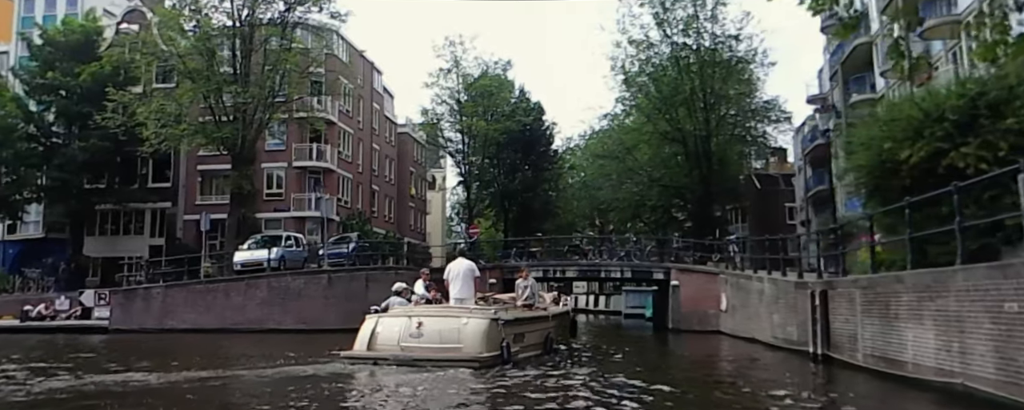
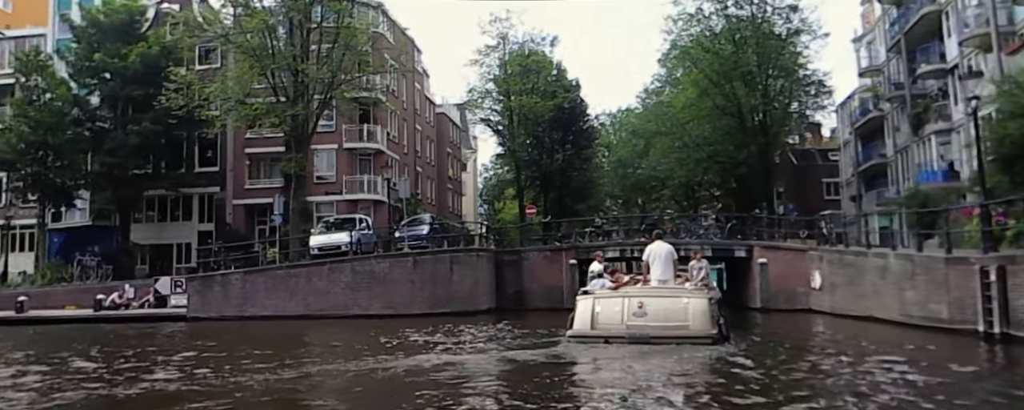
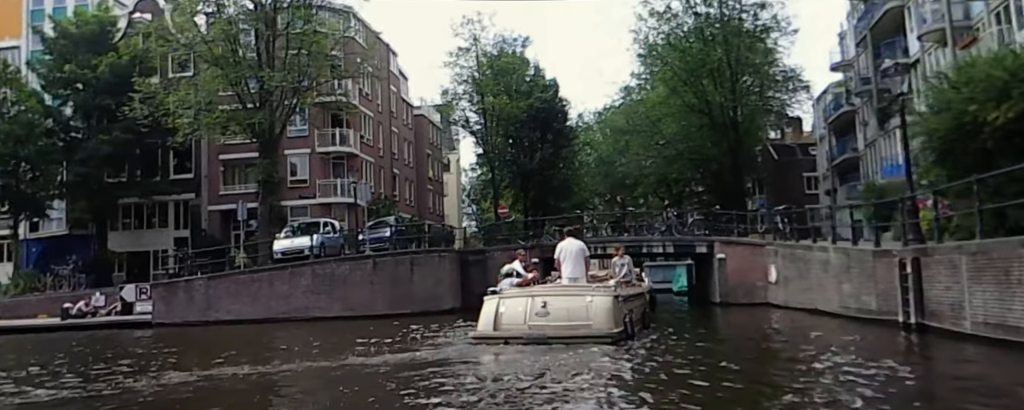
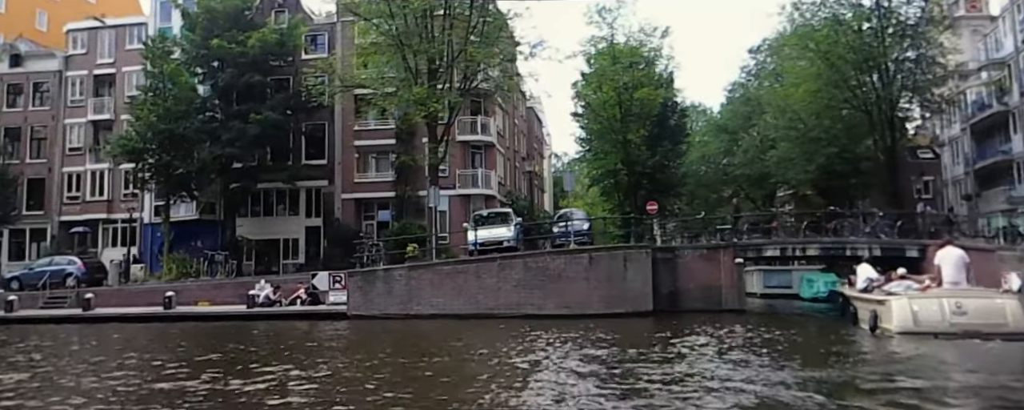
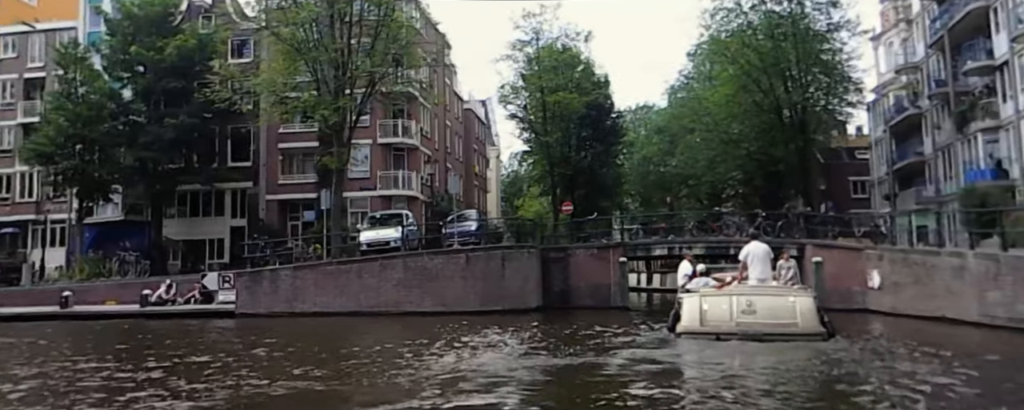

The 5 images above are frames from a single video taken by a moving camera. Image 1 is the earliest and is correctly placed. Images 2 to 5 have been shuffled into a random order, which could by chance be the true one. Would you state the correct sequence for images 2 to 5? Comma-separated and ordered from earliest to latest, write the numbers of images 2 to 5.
3, 2, 5, 4
